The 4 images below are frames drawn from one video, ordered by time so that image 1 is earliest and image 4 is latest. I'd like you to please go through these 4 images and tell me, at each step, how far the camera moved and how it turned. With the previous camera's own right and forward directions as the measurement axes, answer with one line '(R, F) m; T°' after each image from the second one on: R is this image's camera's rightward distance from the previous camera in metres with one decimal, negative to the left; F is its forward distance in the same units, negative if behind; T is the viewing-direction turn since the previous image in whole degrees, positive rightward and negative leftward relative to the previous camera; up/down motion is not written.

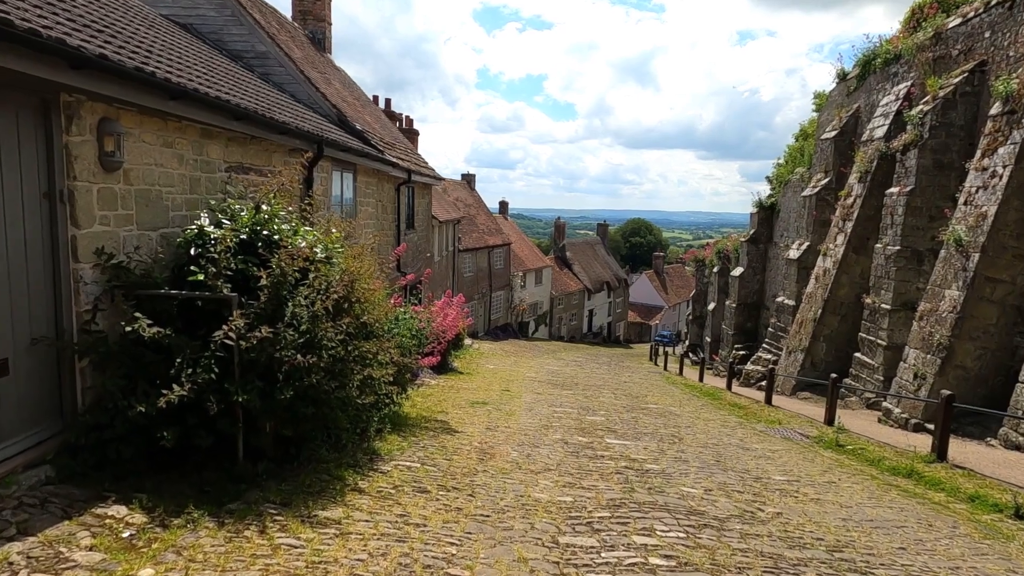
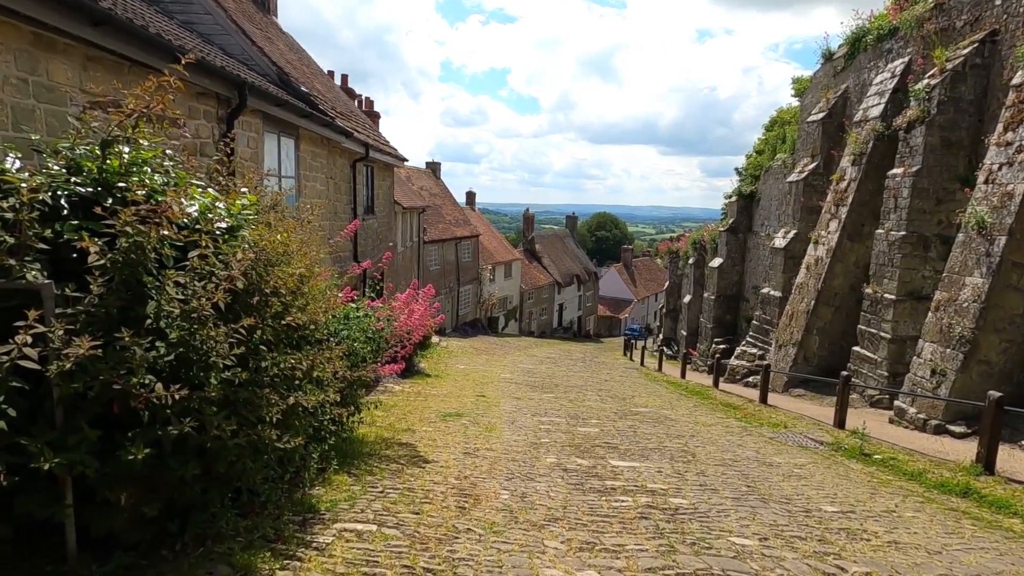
(-0.2, +1.6) m; +4°
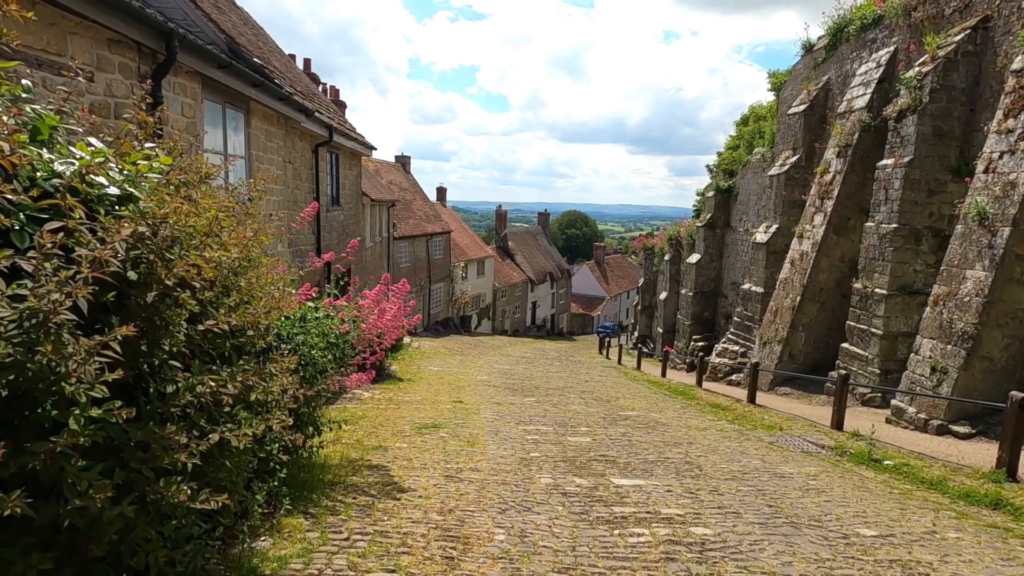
(-0.2, +0.9) m; +3°
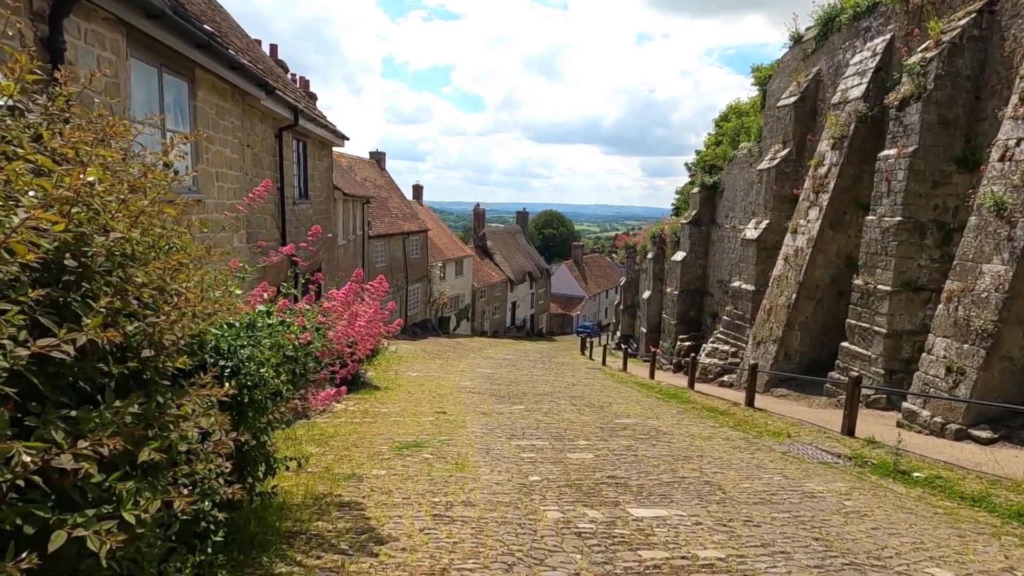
(-0.2, +0.9) m; +2°
